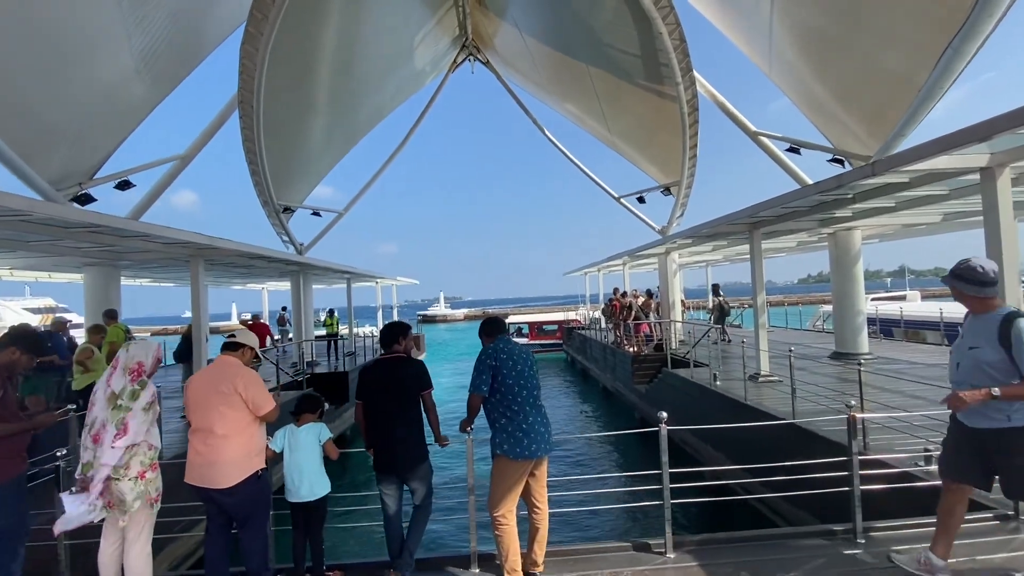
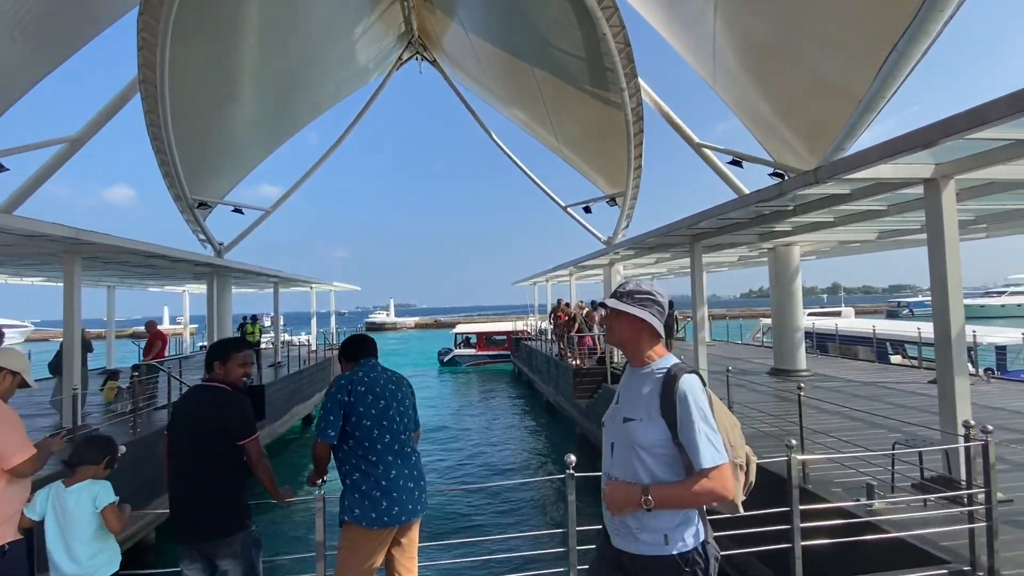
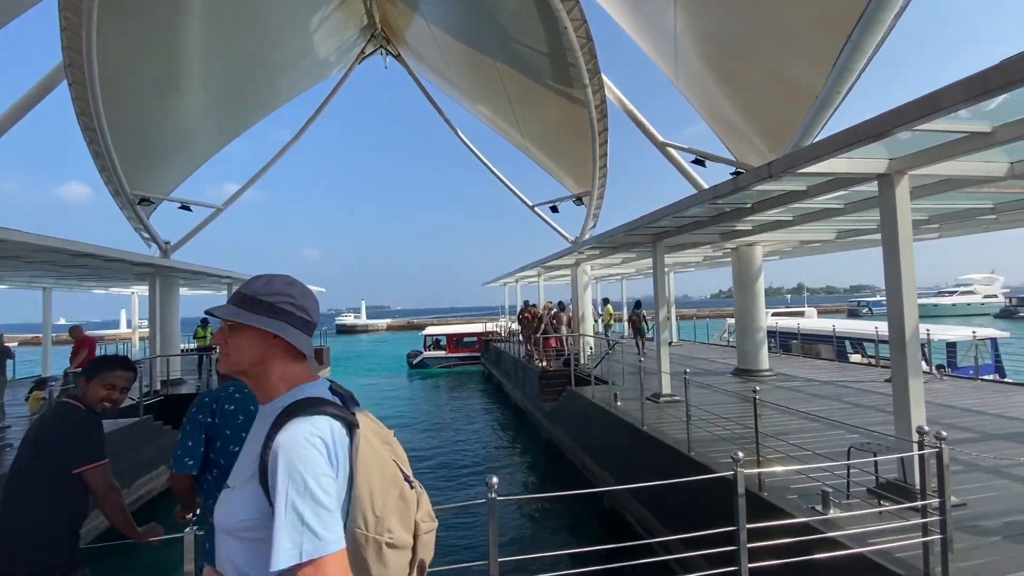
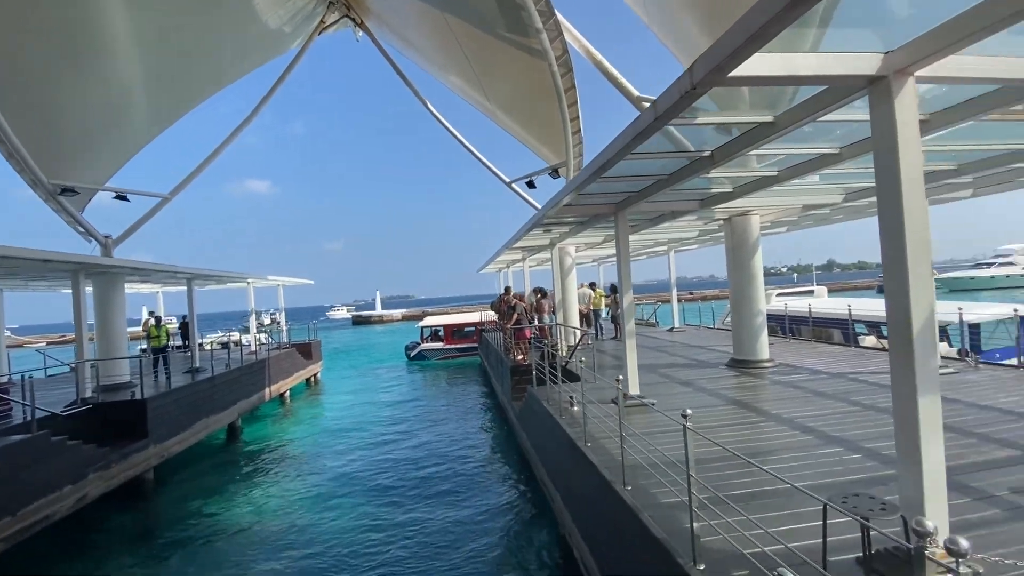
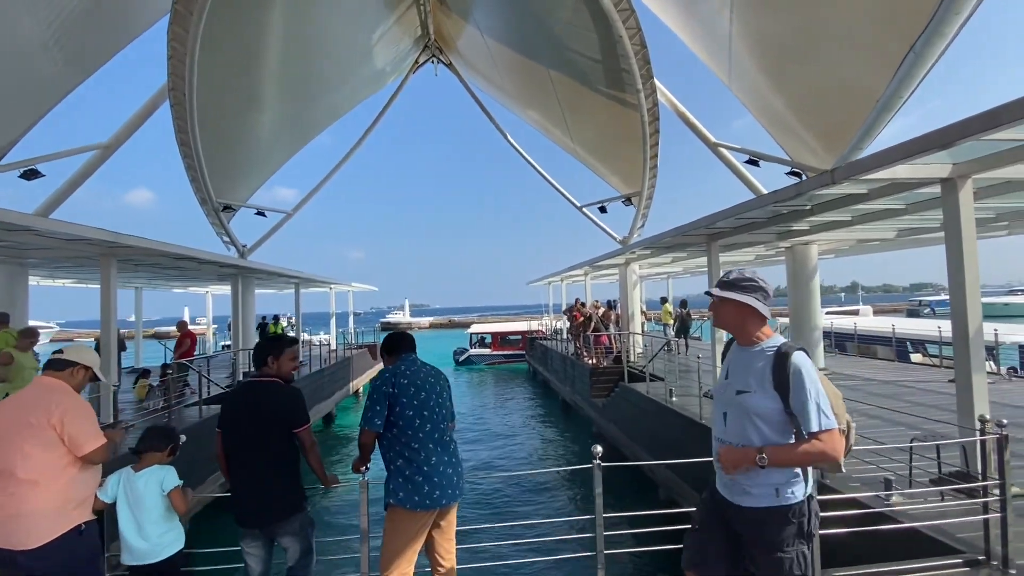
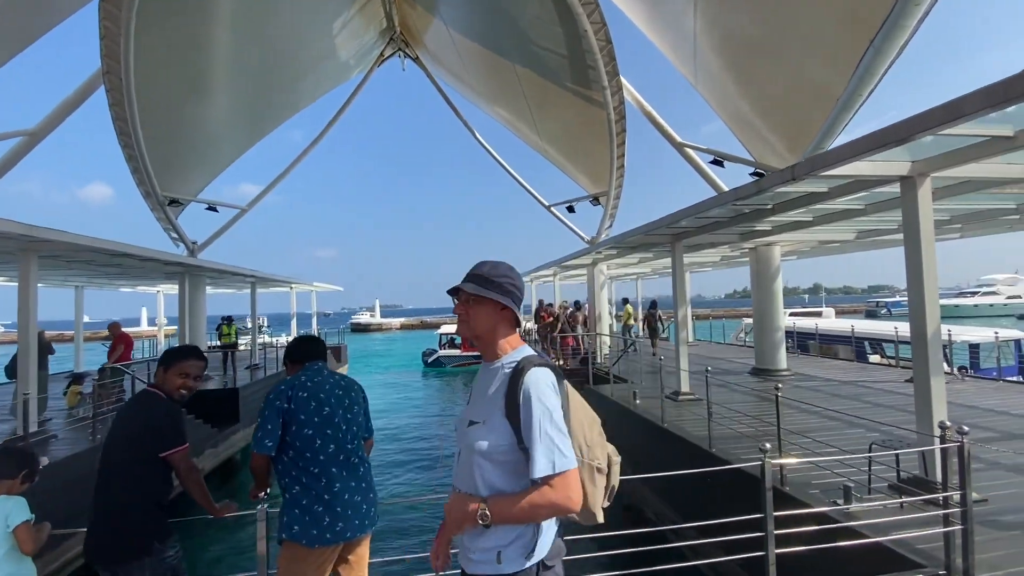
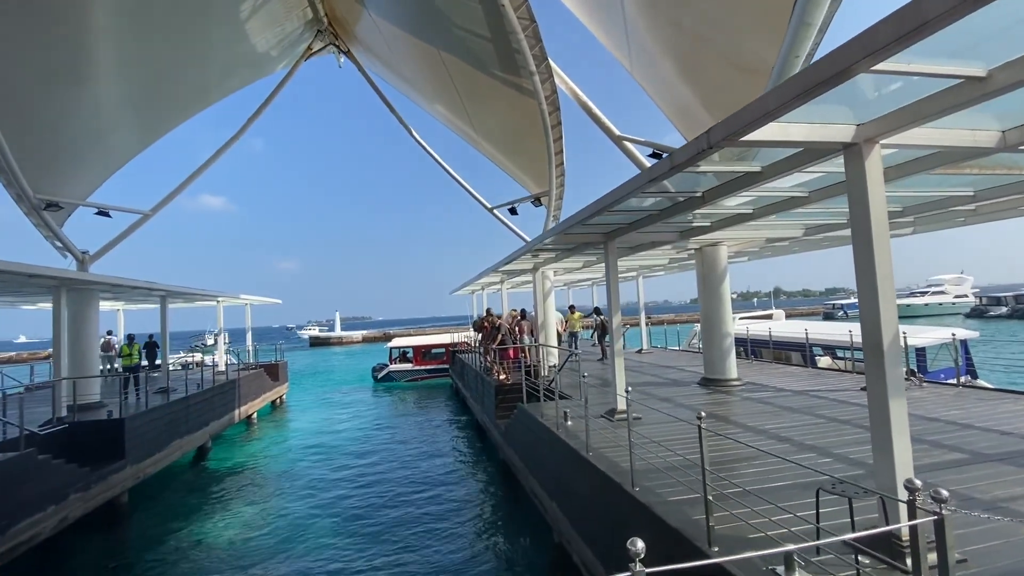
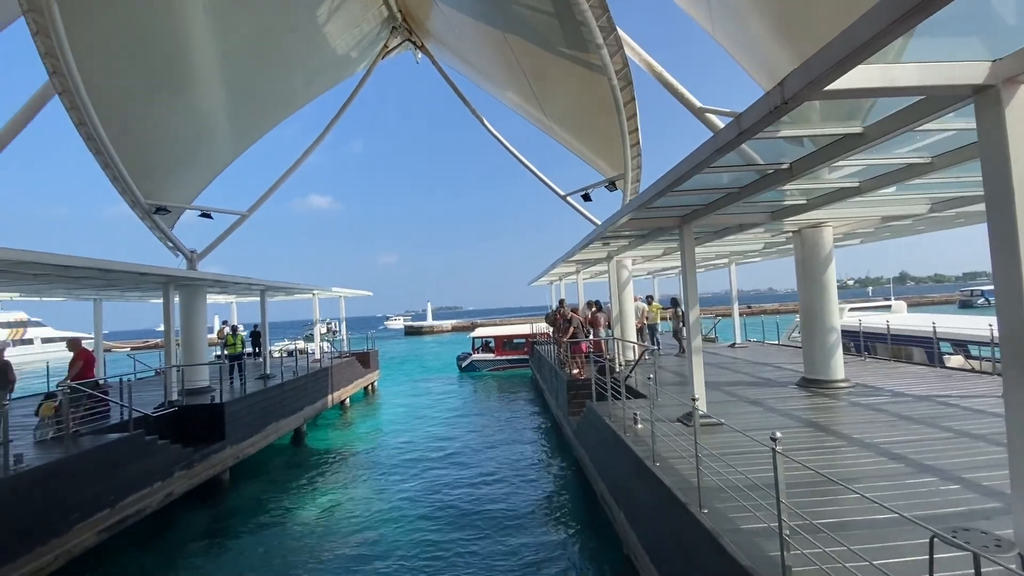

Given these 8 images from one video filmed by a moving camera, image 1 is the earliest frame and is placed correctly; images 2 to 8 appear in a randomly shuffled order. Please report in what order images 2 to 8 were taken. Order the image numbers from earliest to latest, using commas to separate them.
5, 2, 6, 3, 7, 8, 4
